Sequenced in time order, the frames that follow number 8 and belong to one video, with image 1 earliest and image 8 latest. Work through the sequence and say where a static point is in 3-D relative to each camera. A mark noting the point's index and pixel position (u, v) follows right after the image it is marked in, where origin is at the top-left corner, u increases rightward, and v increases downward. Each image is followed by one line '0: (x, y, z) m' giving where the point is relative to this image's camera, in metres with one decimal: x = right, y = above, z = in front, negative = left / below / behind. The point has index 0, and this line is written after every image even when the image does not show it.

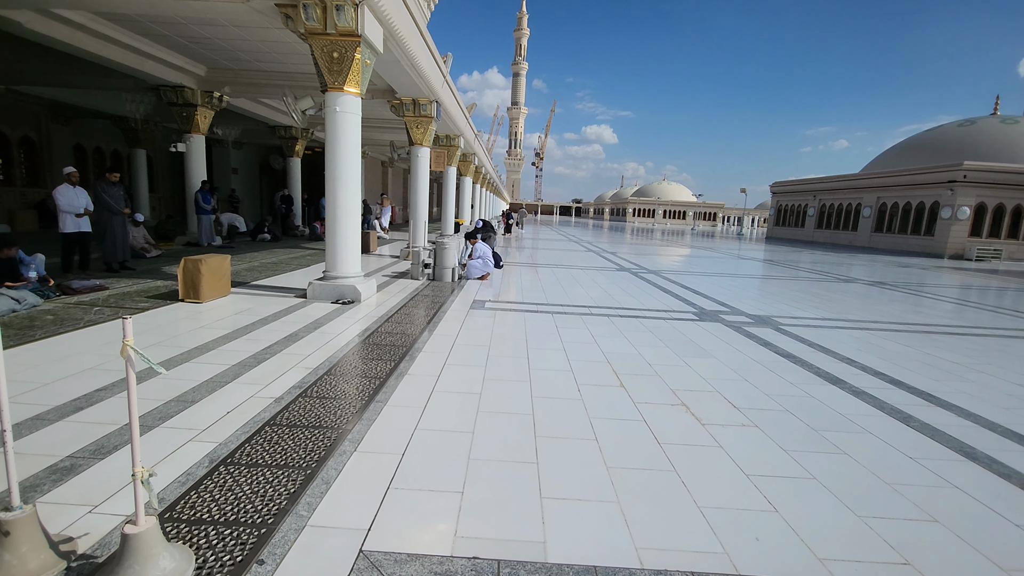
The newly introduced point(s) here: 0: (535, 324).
0: (+0.3, -0.4, +5.4) m
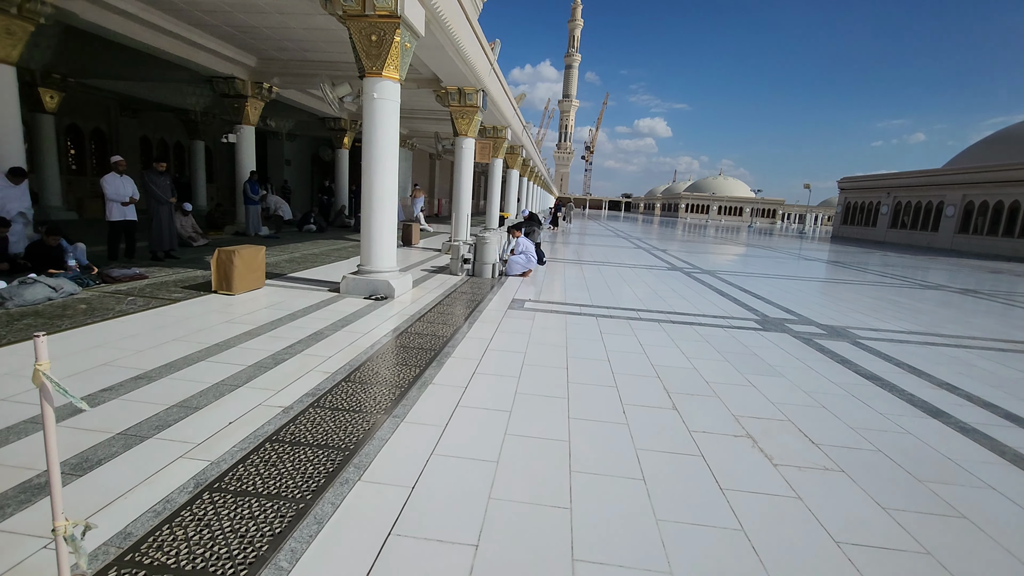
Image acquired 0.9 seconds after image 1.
0: (+0.7, -0.4, +4.9) m
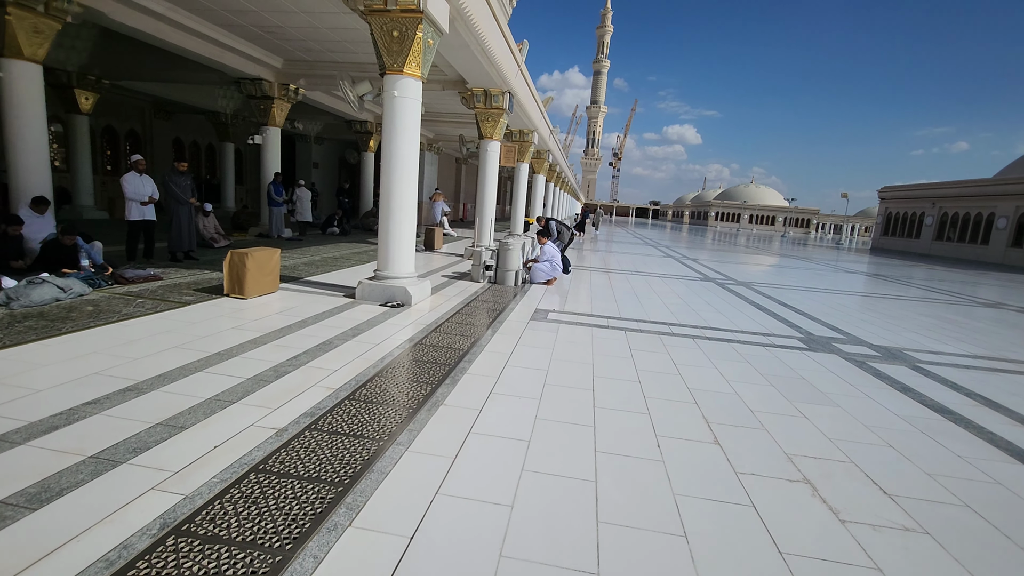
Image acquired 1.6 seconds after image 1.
0: (+0.9, -0.5, +4.5) m
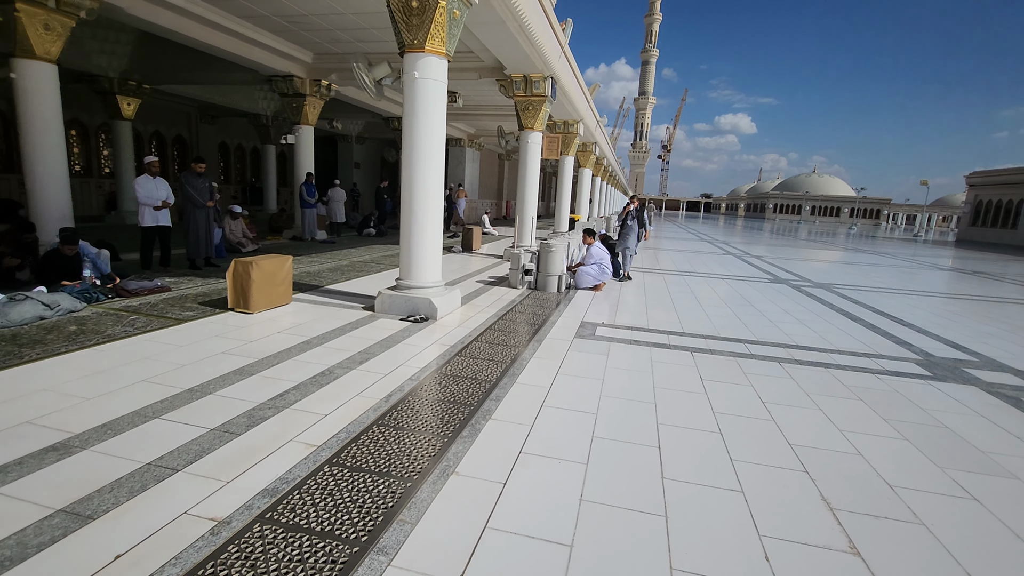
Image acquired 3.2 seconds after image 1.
0: (+1.2, -0.6, +3.6) m
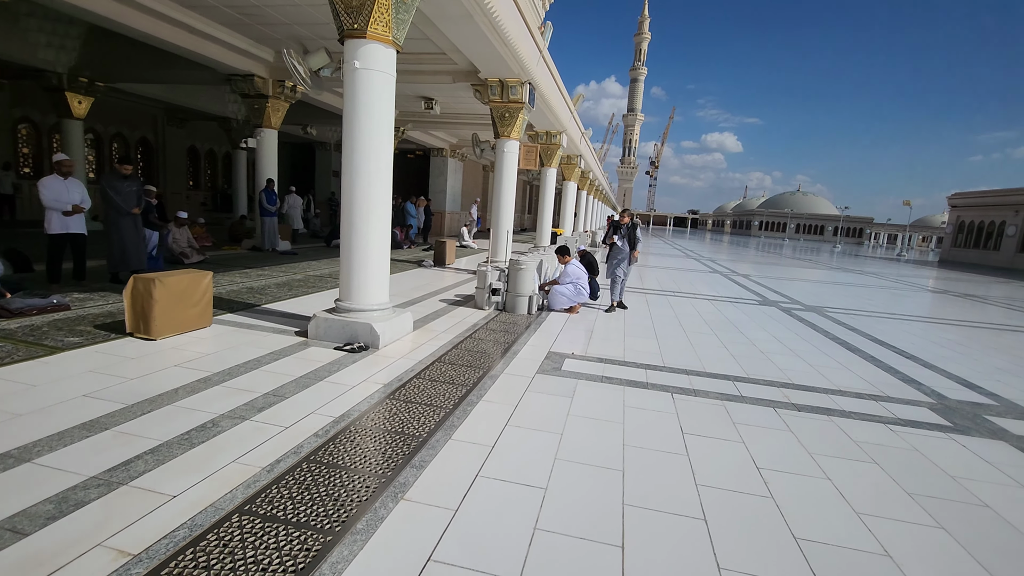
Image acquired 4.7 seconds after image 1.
0: (+0.8, -0.8, +3.0) m
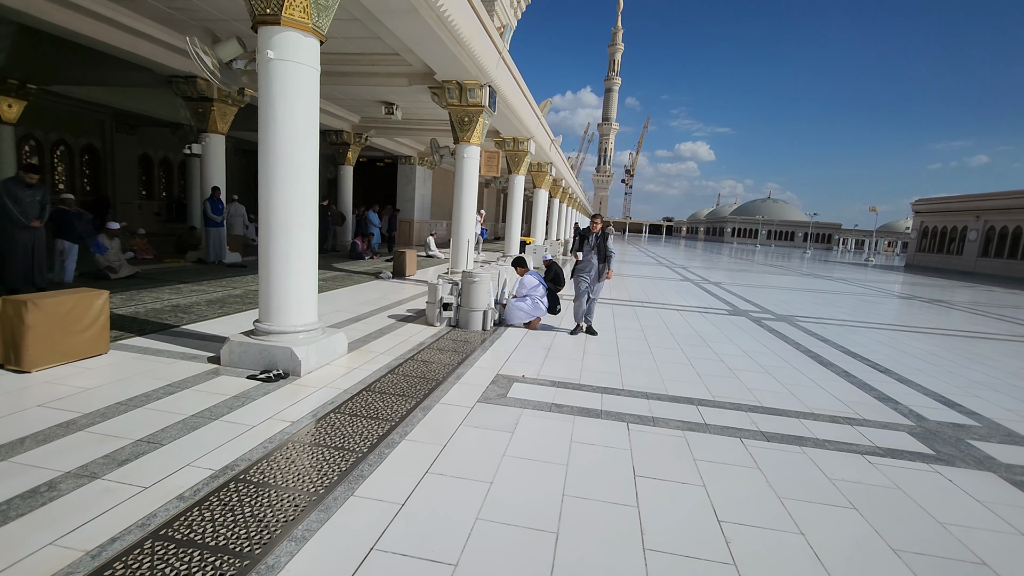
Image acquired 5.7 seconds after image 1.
0: (+0.4, -0.9, +2.6) m
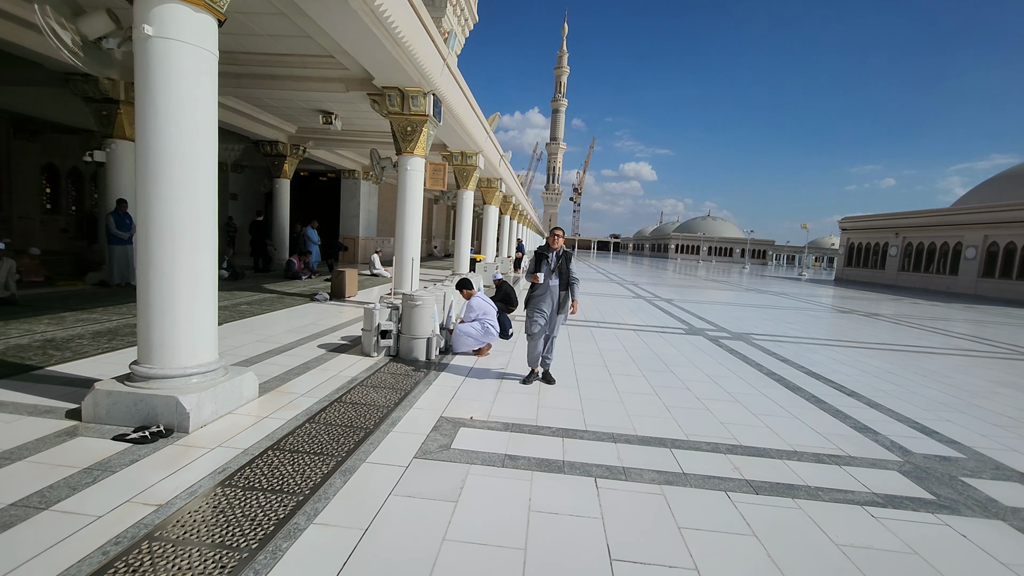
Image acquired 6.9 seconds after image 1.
0: (+0.2, -1.1, +2.0) m
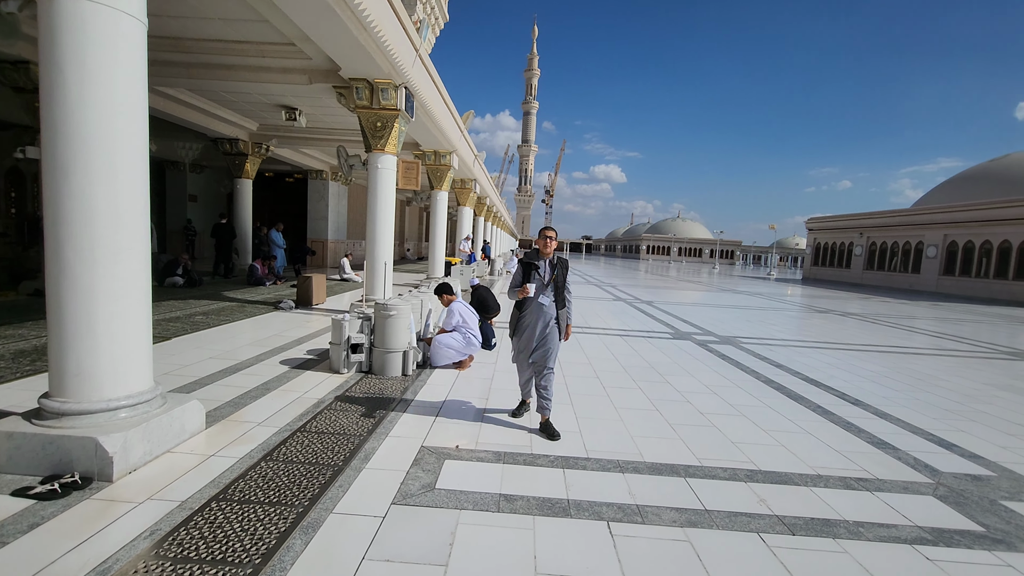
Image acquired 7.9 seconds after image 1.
0: (+0.2, -1.1, +1.6) m
